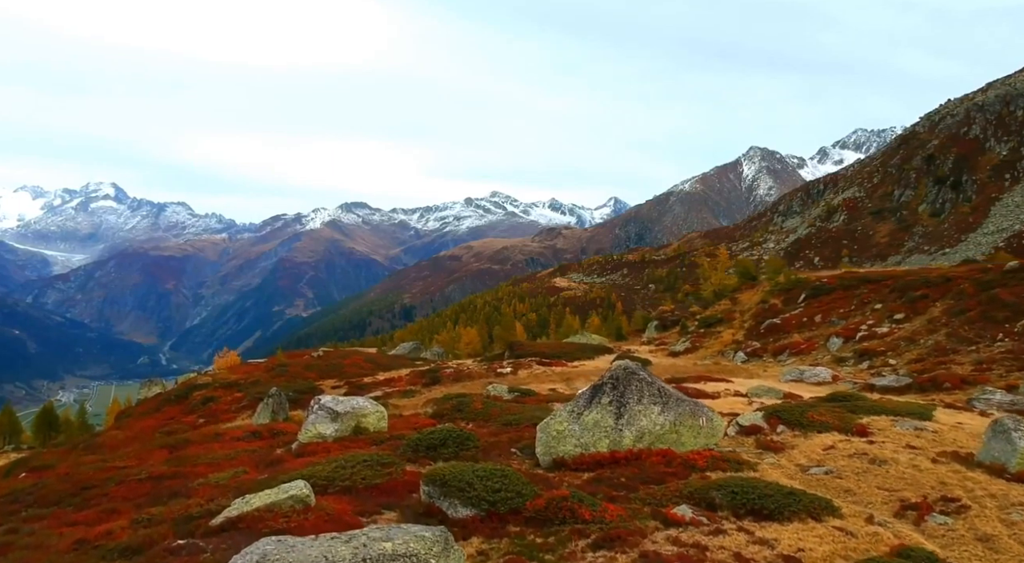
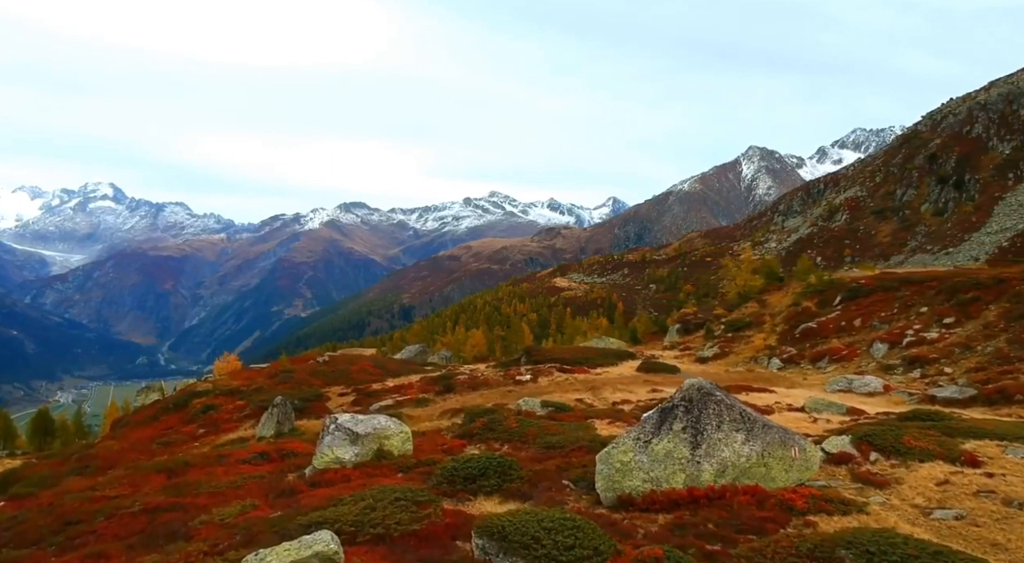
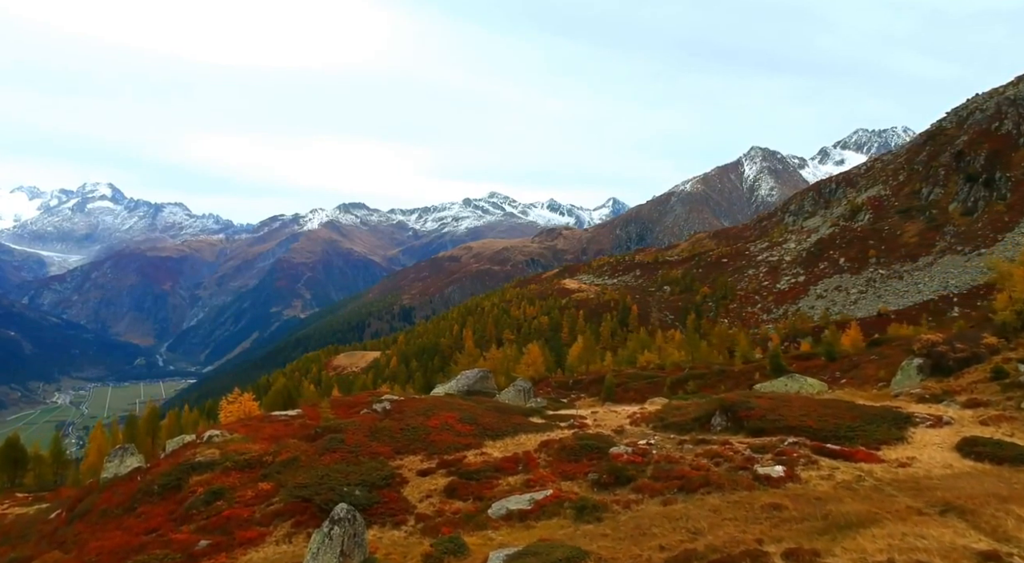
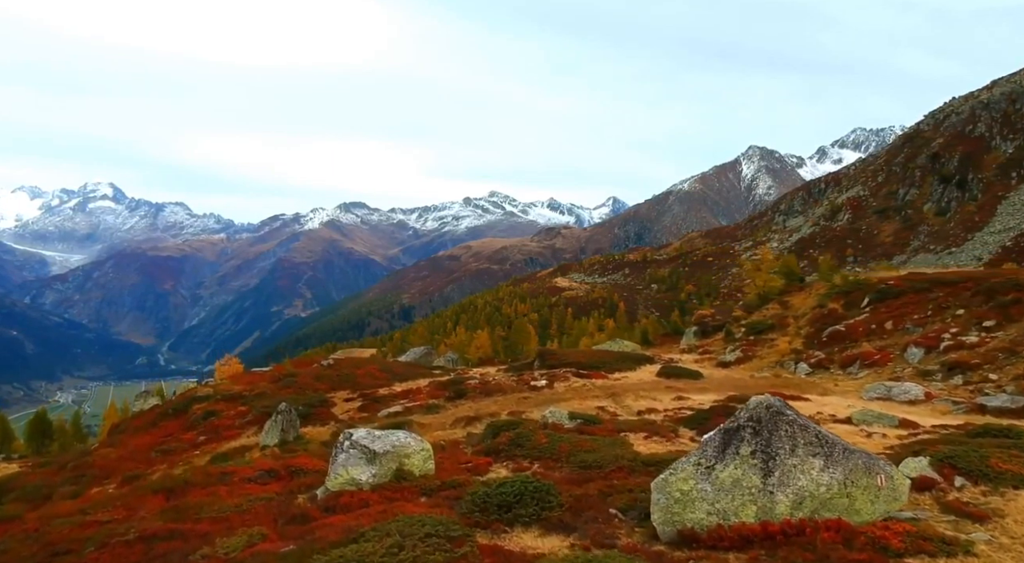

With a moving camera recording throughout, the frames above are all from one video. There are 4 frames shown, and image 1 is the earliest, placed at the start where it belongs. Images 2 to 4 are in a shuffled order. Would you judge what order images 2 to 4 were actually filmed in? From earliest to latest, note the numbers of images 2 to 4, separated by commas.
2, 4, 3
